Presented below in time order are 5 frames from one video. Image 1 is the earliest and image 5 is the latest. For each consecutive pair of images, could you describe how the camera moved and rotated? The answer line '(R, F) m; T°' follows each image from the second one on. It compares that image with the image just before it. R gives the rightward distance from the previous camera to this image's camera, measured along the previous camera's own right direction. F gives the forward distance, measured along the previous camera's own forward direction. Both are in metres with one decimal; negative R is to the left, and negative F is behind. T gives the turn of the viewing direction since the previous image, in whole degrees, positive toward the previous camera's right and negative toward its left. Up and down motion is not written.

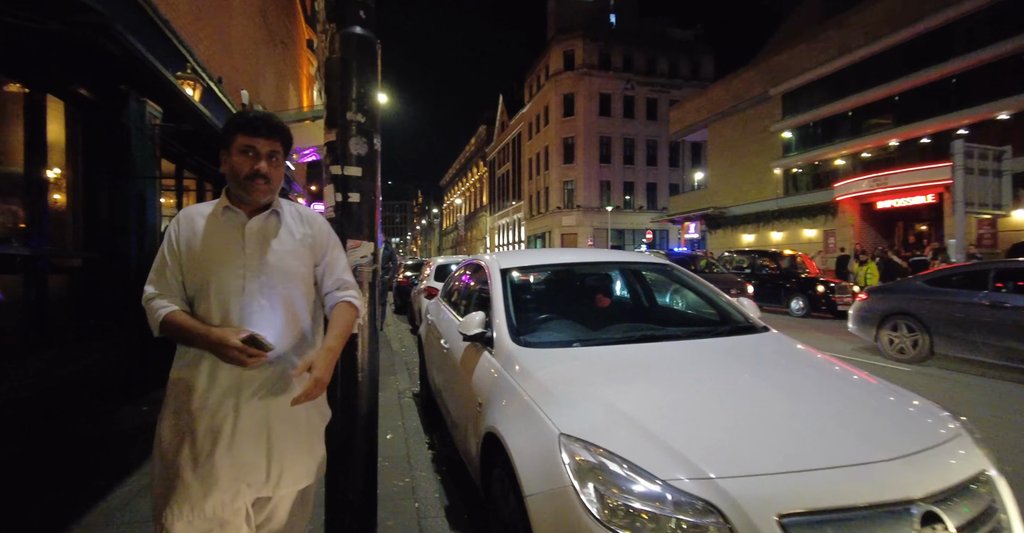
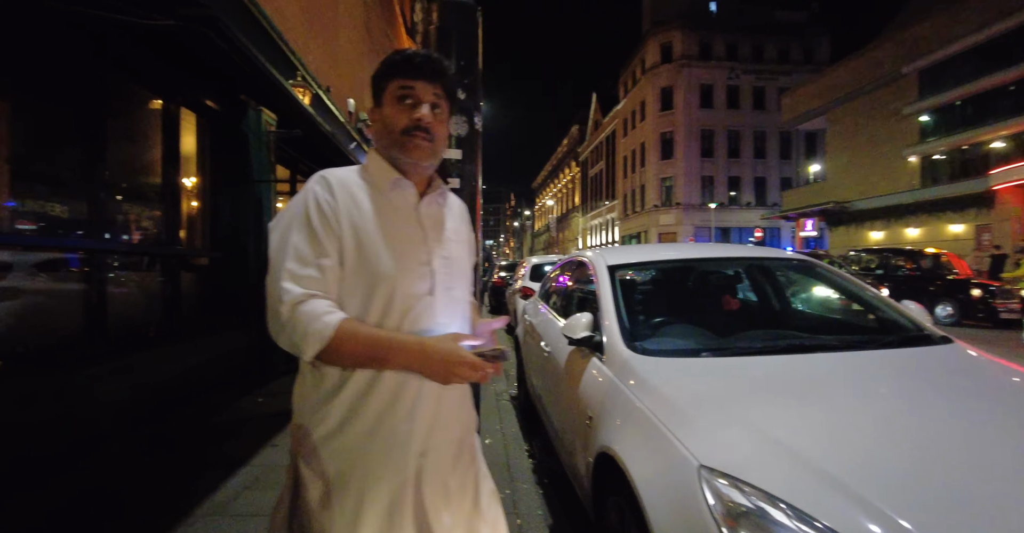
(-0.1, +0.5) m; -12°
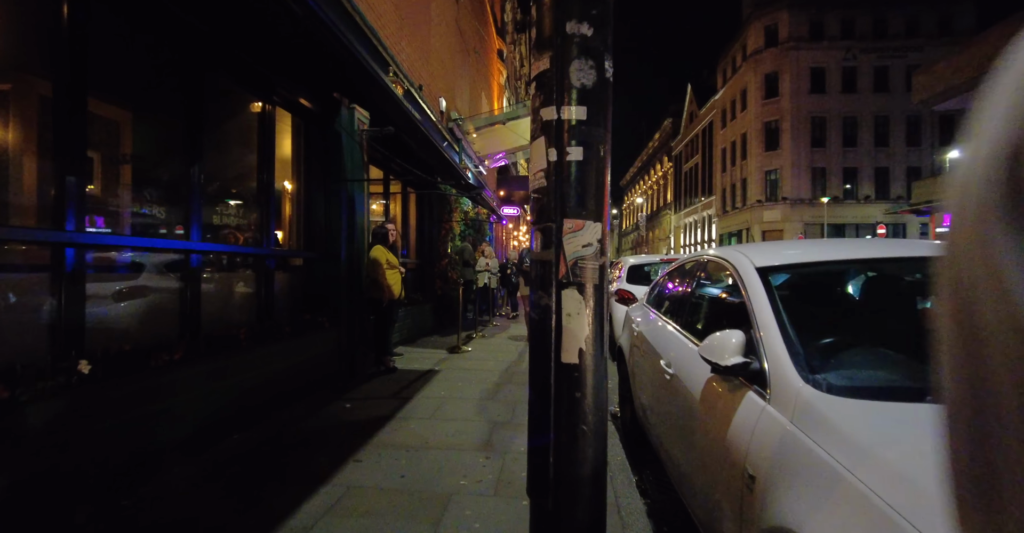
(-0.2, +0.6) m; -11°
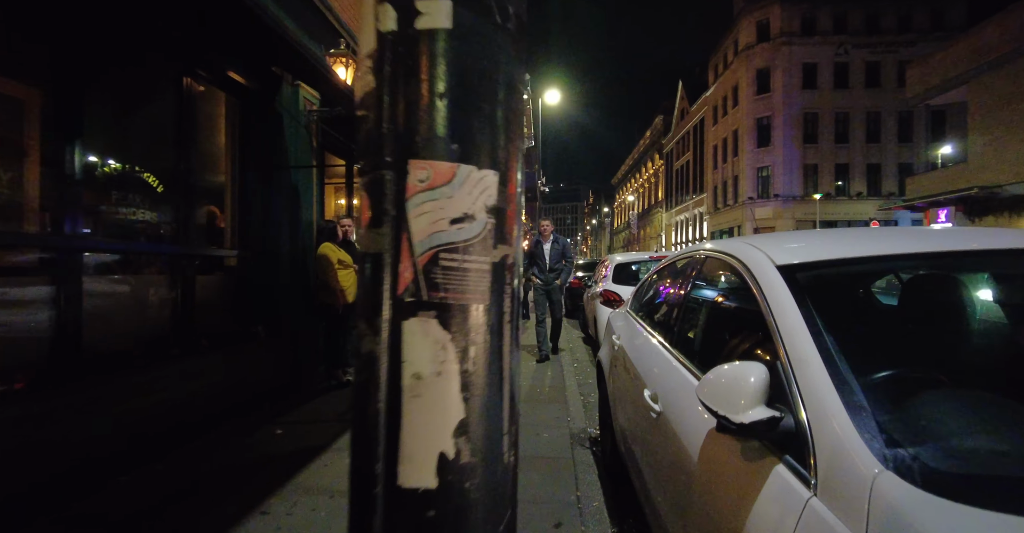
(+0.3, +0.7) m; +1°
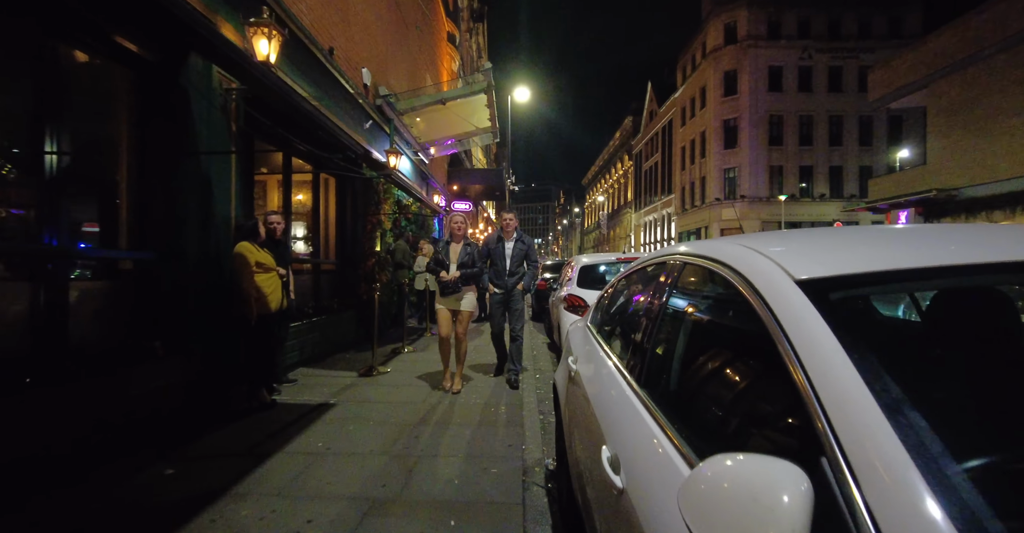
(+0.2, +0.6) m; +4°
